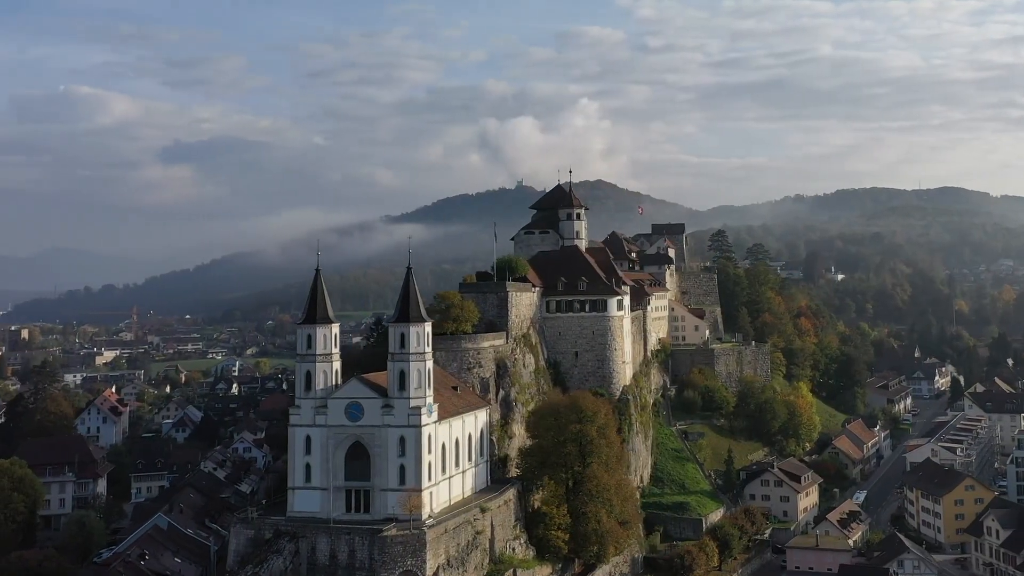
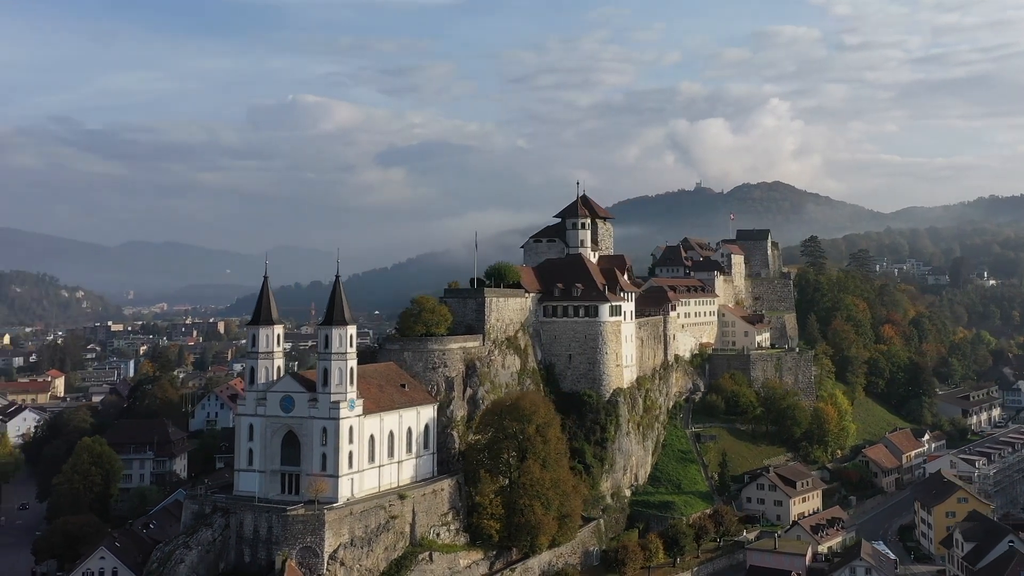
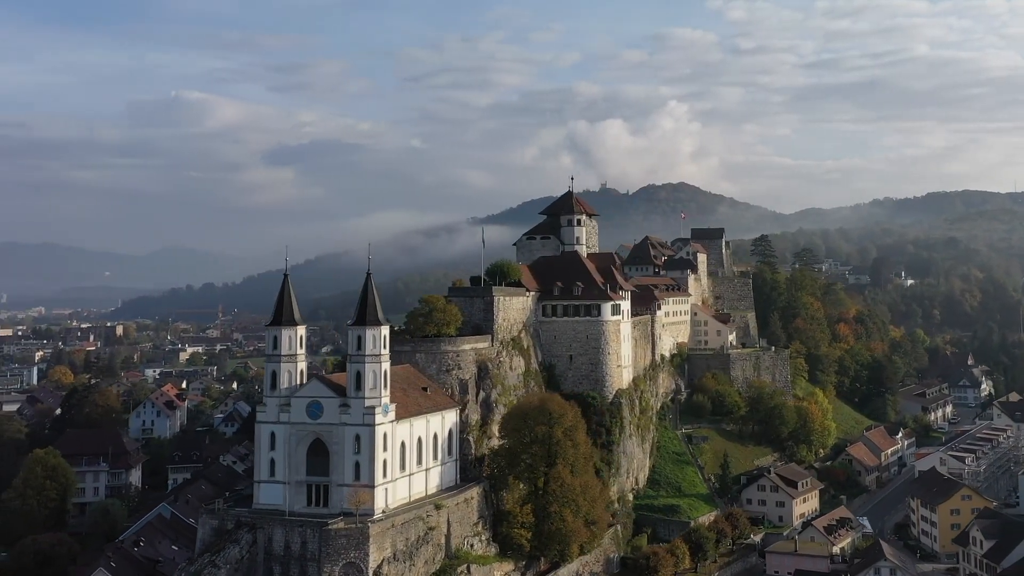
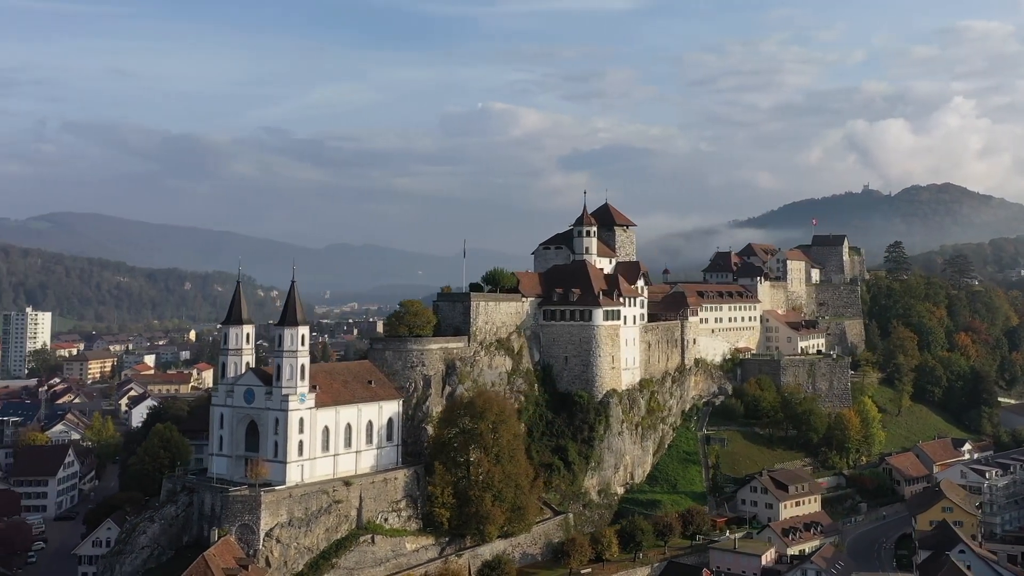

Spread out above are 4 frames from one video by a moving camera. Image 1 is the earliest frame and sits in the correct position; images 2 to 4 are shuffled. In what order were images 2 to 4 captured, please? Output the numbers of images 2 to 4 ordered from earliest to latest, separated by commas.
3, 2, 4
